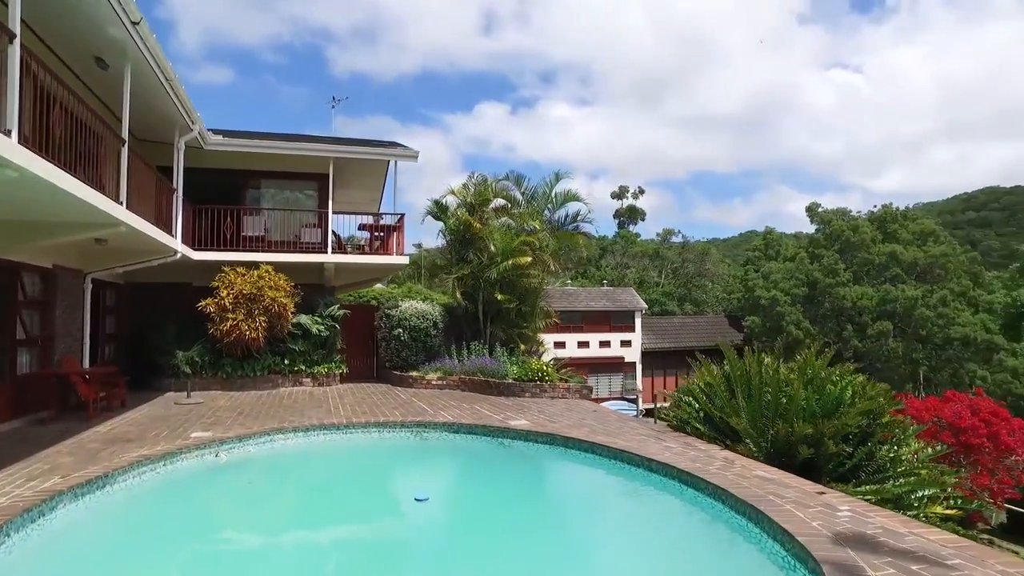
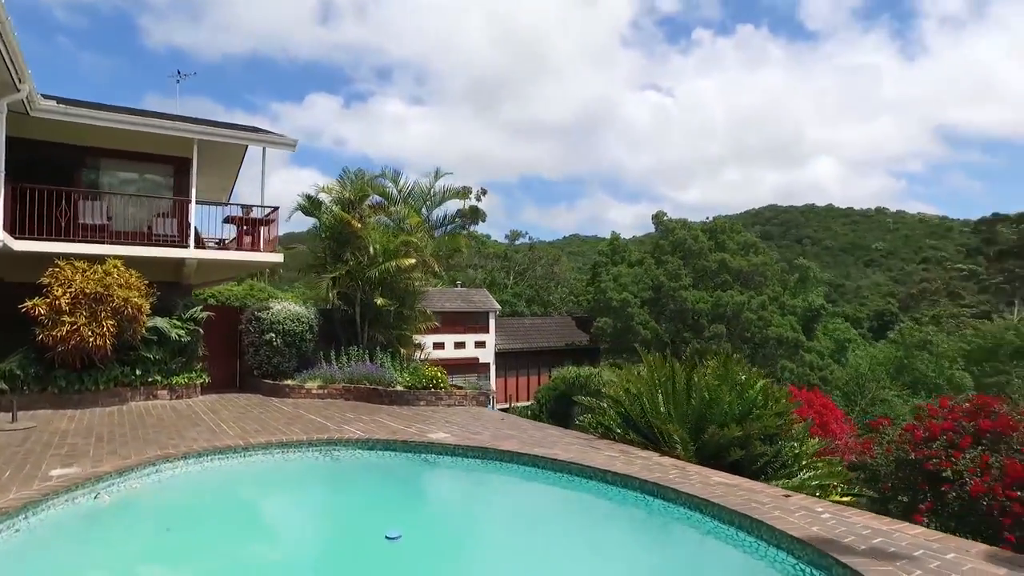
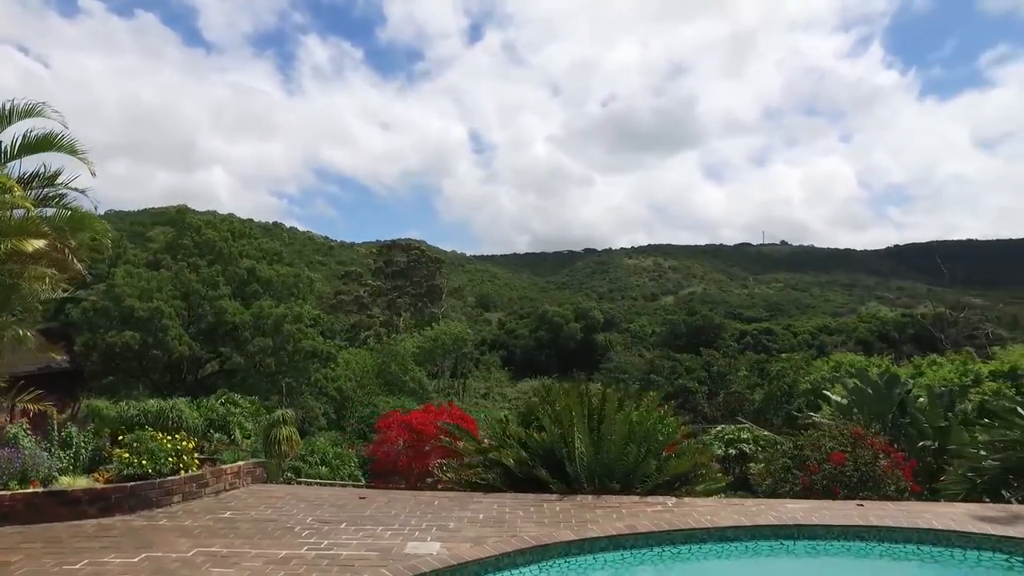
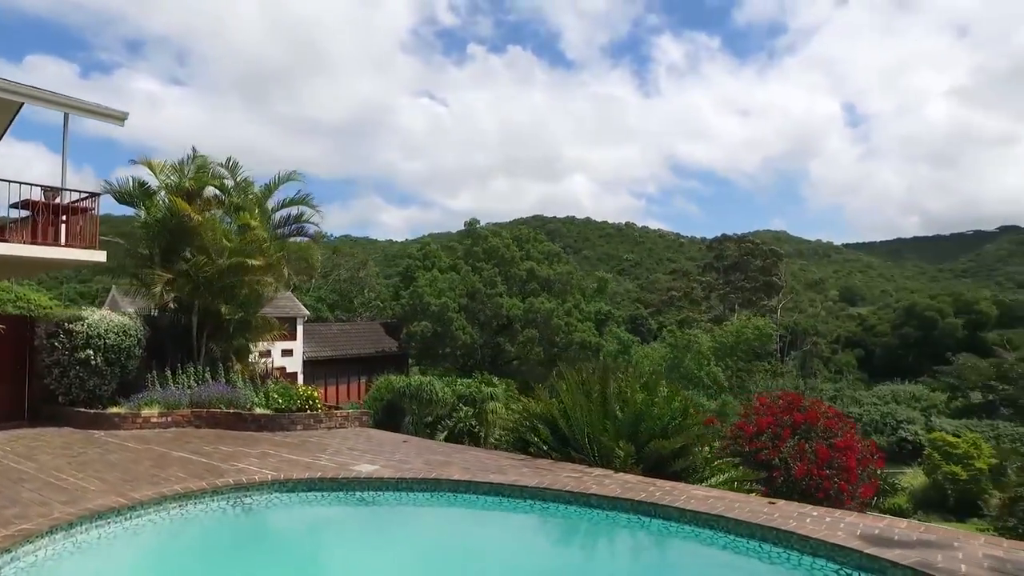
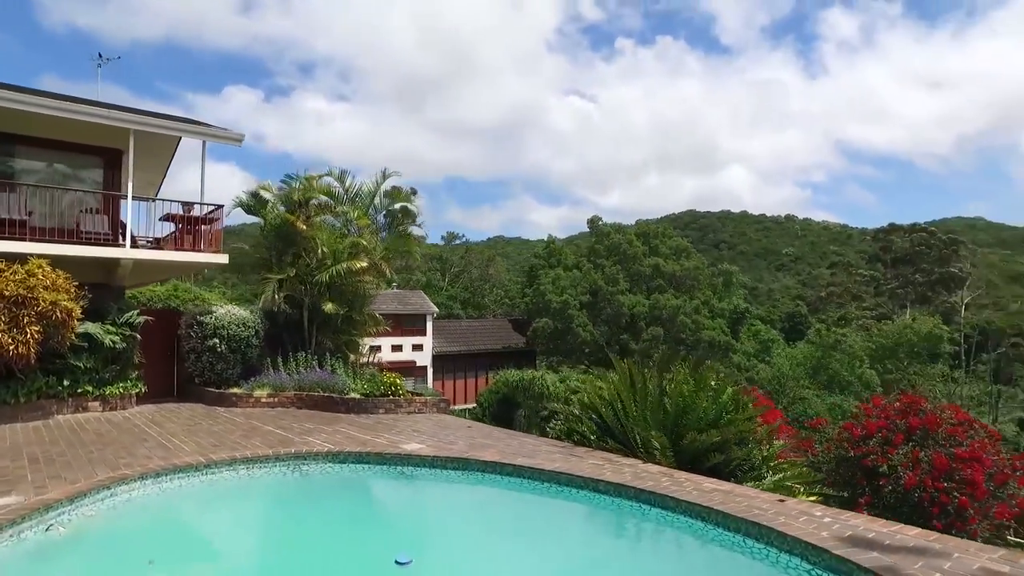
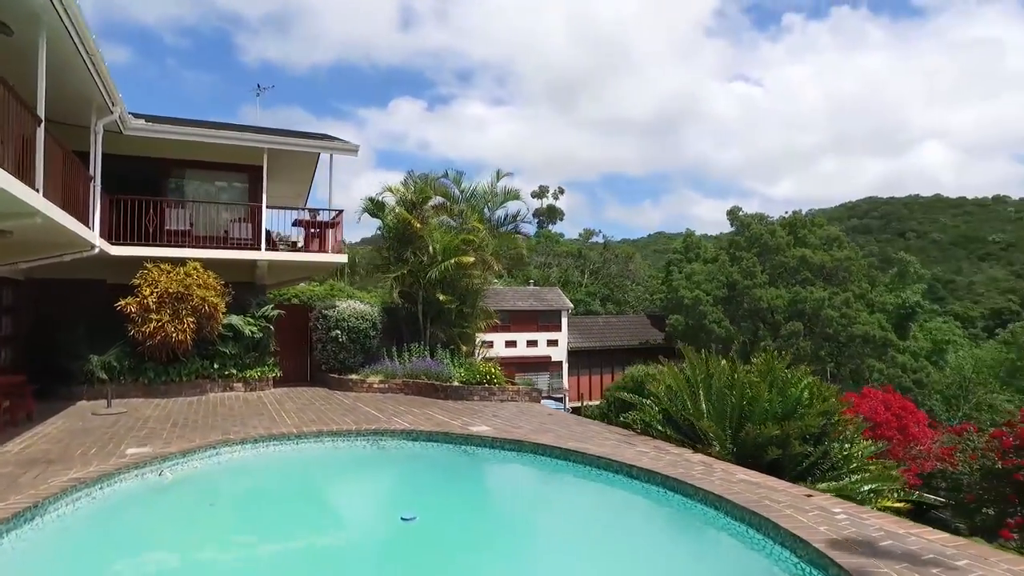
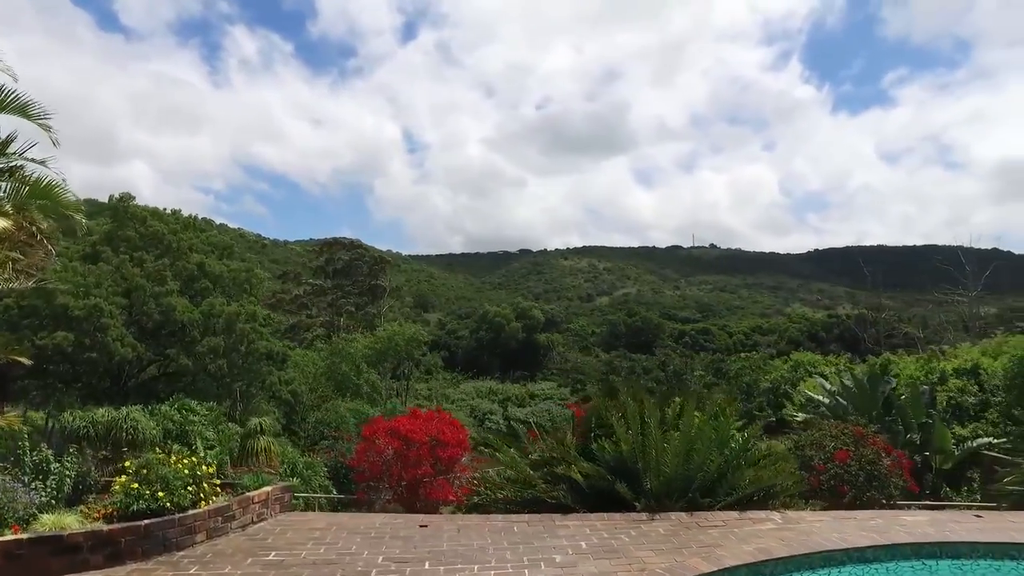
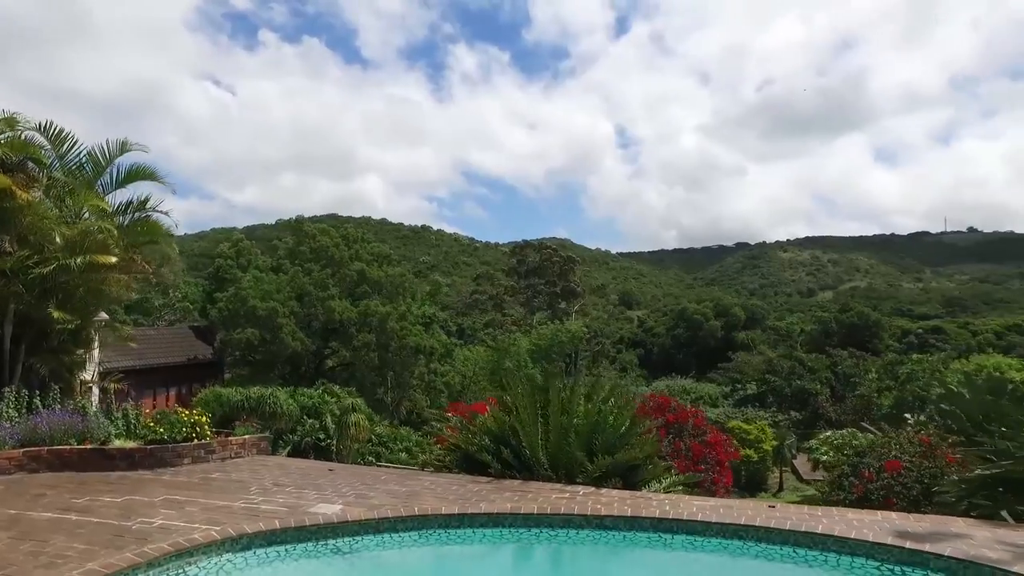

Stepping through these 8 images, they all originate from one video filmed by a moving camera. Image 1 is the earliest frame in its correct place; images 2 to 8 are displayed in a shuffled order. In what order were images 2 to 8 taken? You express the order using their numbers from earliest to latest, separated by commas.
6, 2, 5, 4, 8, 3, 7
